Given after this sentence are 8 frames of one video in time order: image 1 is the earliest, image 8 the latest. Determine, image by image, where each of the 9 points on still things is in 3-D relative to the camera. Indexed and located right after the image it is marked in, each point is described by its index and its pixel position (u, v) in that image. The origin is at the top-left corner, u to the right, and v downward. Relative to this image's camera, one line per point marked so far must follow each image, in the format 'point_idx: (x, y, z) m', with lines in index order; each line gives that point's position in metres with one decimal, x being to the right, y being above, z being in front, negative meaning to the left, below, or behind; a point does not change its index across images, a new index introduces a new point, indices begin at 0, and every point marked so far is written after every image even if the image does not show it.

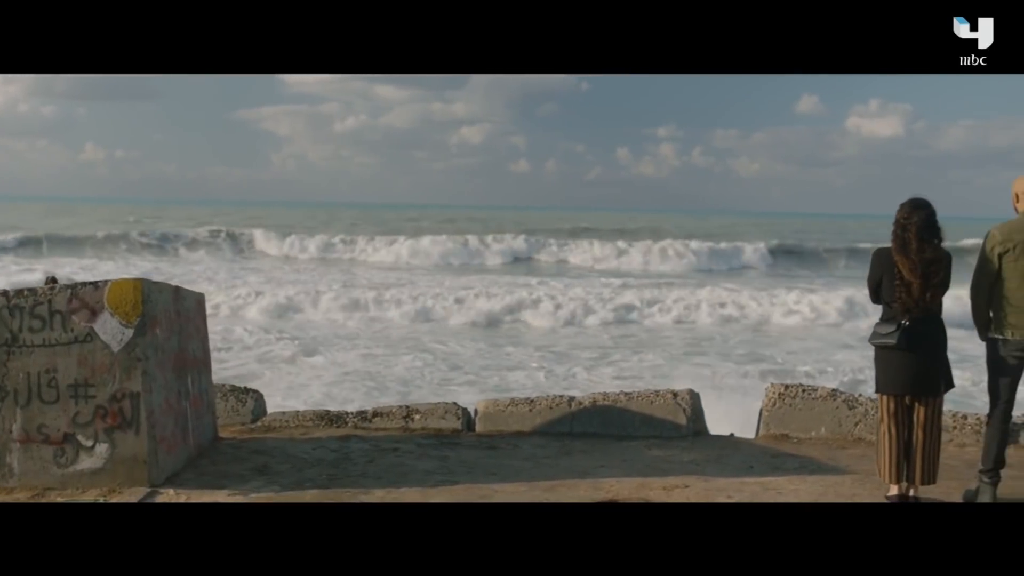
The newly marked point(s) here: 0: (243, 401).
0: (-2.1, -0.9, +6.9) m
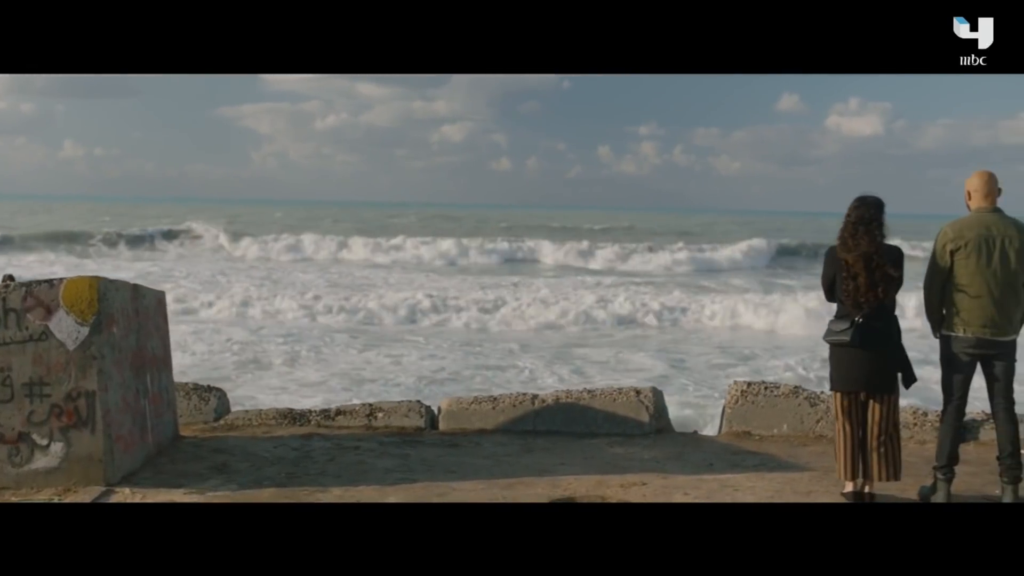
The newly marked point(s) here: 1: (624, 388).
0: (-2.4, -0.9, +6.8) m
1: (+0.8, -0.7, +6.3) m
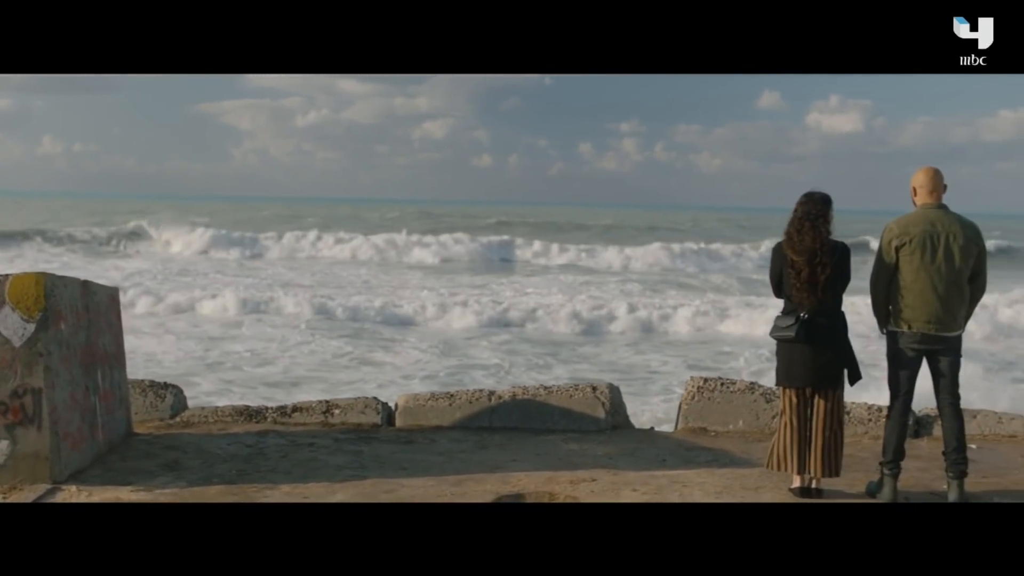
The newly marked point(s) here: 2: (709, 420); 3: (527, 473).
0: (-2.7, -0.8, +6.7) m
1: (+0.5, -0.7, +6.3) m
2: (+1.4, -0.9, +6.2) m
3: (+0.1, -1.1, +5.0) m
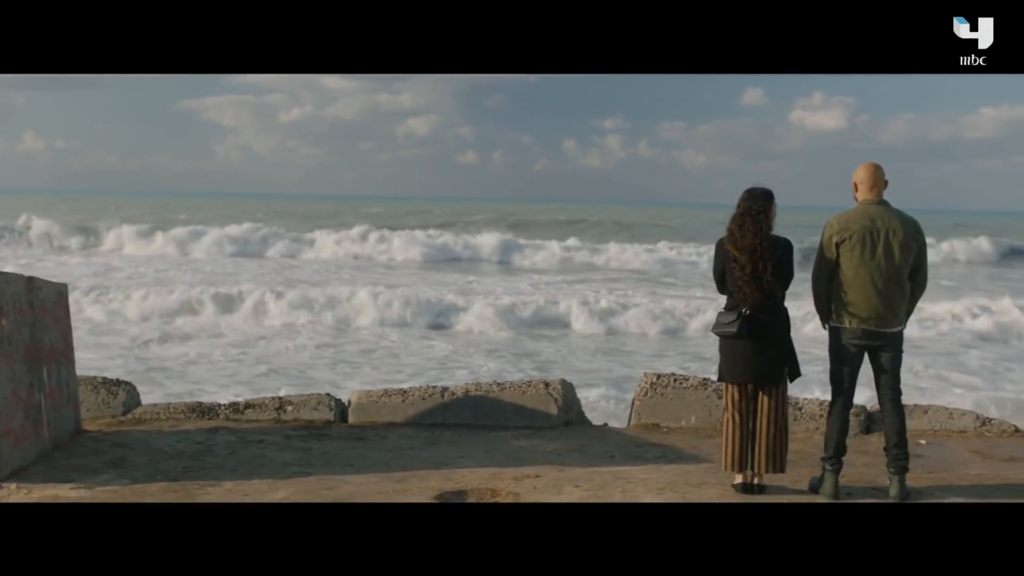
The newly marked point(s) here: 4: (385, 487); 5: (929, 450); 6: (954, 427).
0: (-3.1, -0.8, +6.7) m
1: (+0.2, -0.7, +6.3) m
2: (+1.1, -0.9, +6.2) m
3: (-0.2, -1.1, +5.0) m
4: (-0.7, -1.1, +4.8) m
5: (+2.8, -1.1, +5.7) m
6: (+3.1, -1.0, +6.1) m
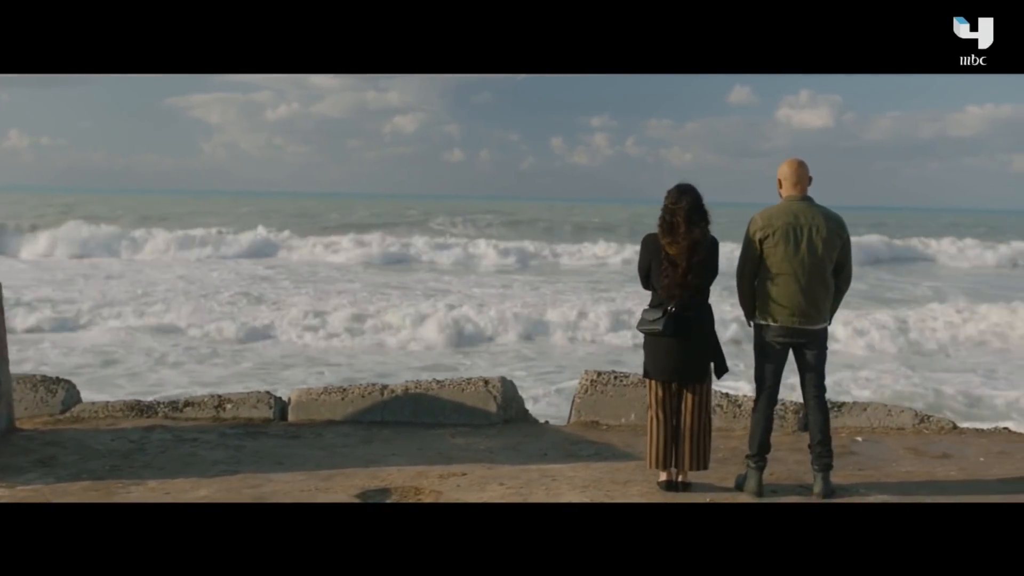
0: (-3.5, -0.8, +6.6) m
1: (-0.3, -0.7, +6.3) m
2: (+0.6, -0.9, +6.1) m
3: (-0.7, -1.0, +5.0) m
4: (-1.1, -1.1, +4.8) m
5: (+2.3, -1.0, +5.7) m
6: (+2.7, -1.0, +6.1) m
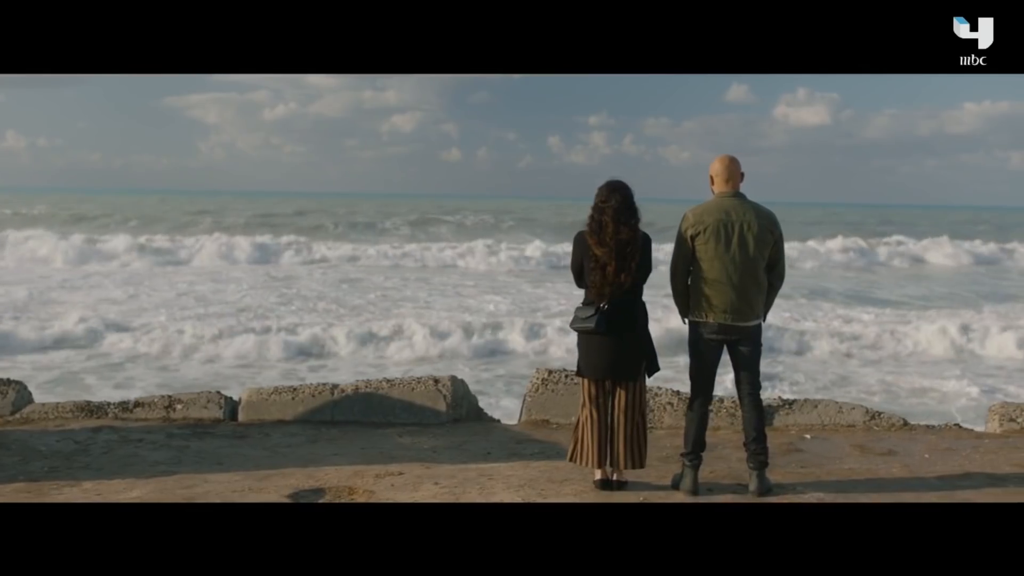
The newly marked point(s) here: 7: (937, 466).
0: (-3.9, -0.8, +6.6) m
1: (-0.6, -0.7, +6.3) m
2: (+0.3, -0.9, +6.1) m
3: (-1.0, -1.0, +5.0) m
4: (-1.5, -1.1, +4.7) m
5: (+2.0, -1.0, +5.7) m
6: (+2.3, -0.9, +6.0) m
7: (+2.5, -1.1, +5.1) m
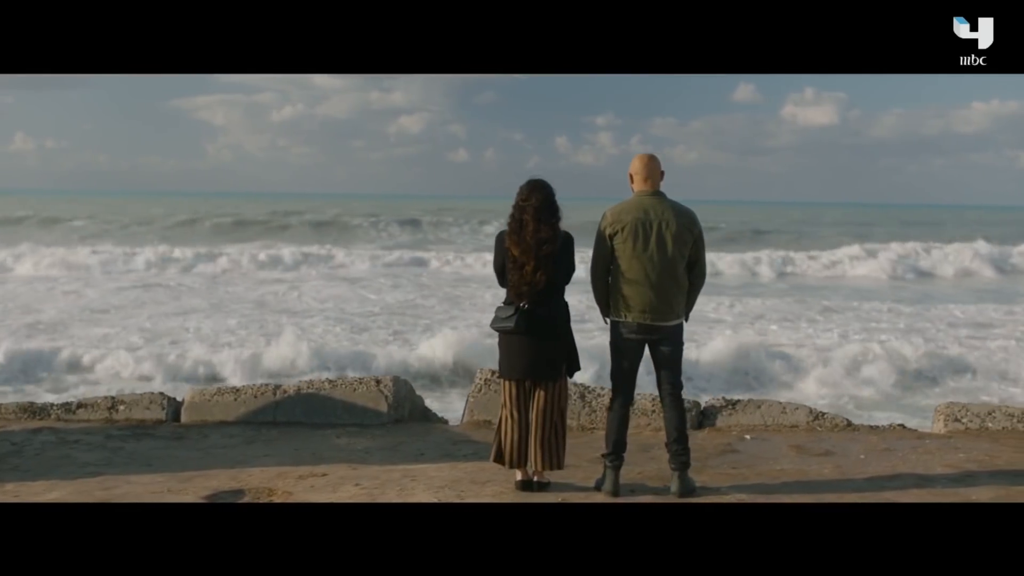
0: (-4.3, -0.8, +6.6) m
1: (-1.0, -0.7, +6.2) m
2: (-0.1, -0.9, +6.1) m
3: (-1.4, -1.0, +5.0) m
4: (-1.9, -1.1, +4.7) m
5: (+1.6, -1.0, +5.6) m
6: (+1.9, -0.9, +6.0) m
7: (+2.1, -1.1, +5.1) m
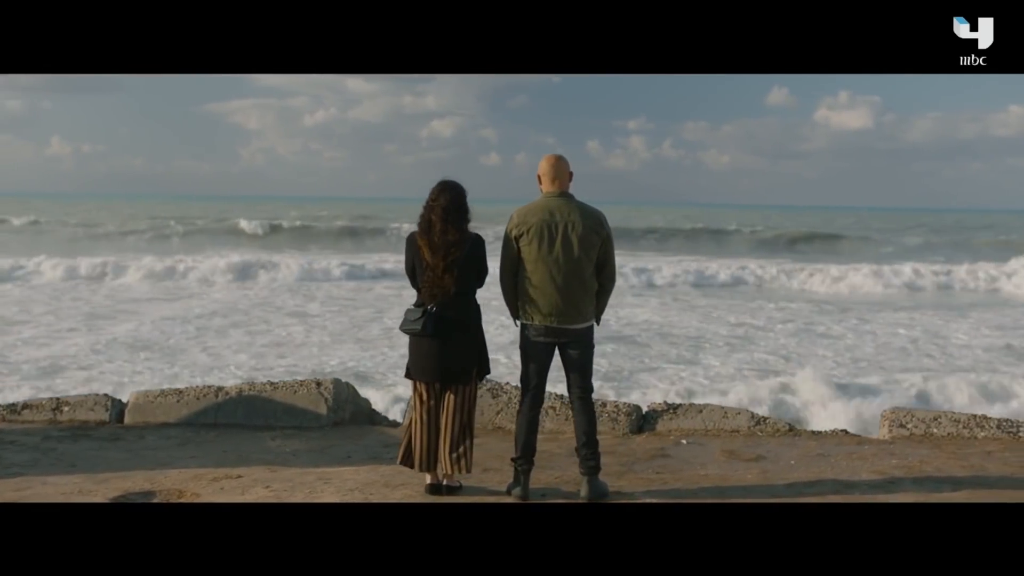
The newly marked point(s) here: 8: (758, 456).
0: (-4.7, -0.8, +6.7) m
1: (-1.5, -0.7, +6.2) m
2: (-0.6, -0.9, +6.1) m
3: (-1.9, -1.1, +5.0) m
4: (-2.4, -1.1, +4.8) m
5: (+1.1, -1.0, +5.5) m
6: (+1.5, -0.9, +5.9) m
7: (+1.7, -1.1, +5.0) m
8: (+1.5, -1.0, +5.3) m
